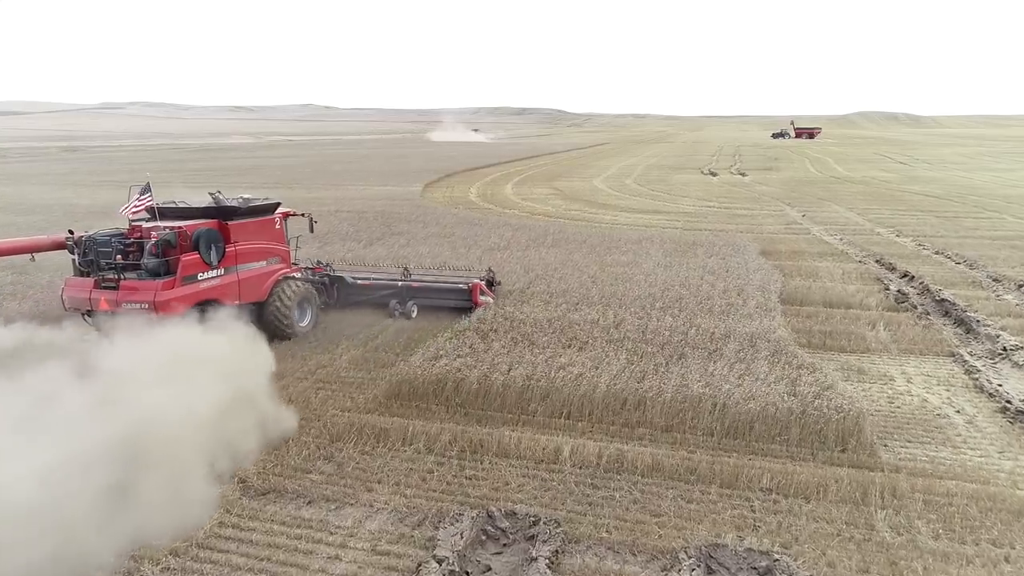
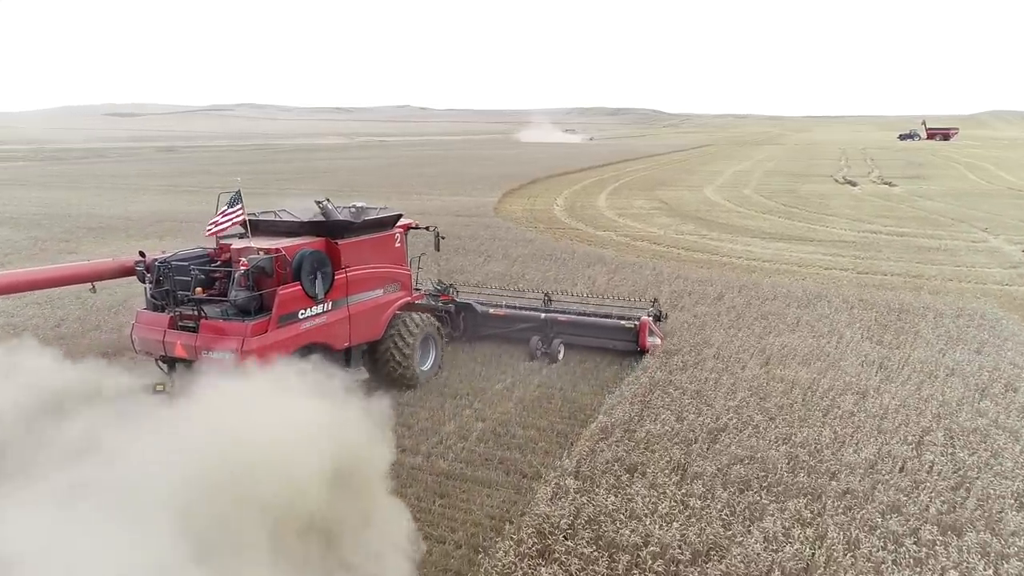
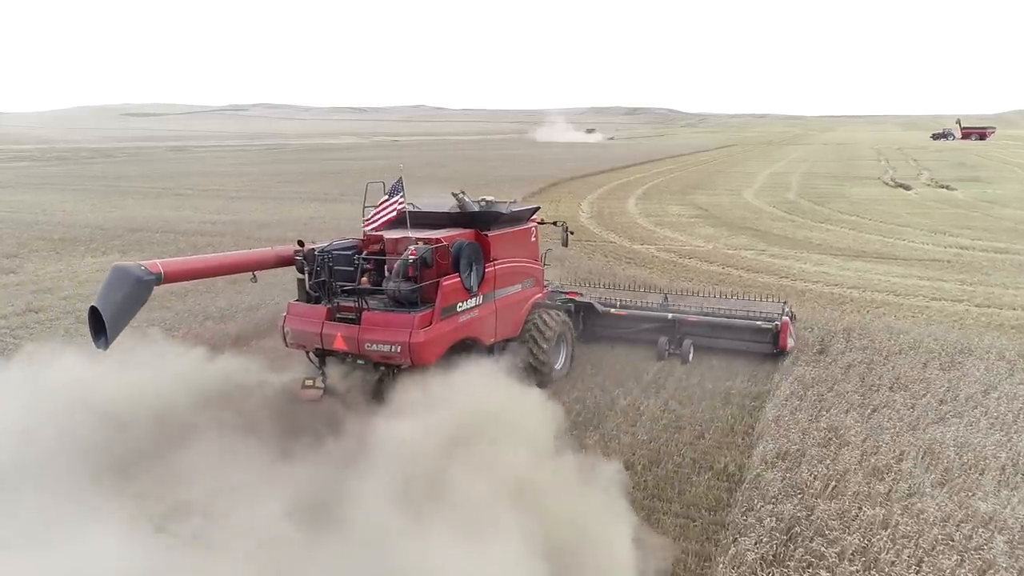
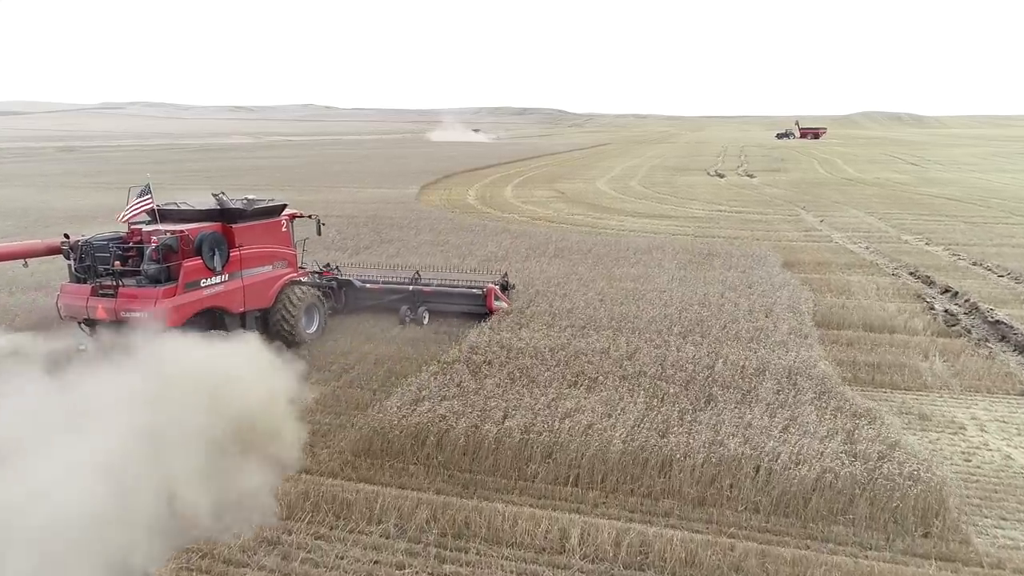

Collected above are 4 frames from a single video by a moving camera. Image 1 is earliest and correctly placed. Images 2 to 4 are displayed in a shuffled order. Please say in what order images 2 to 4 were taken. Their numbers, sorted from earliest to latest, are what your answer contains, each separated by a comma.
4, 2, 3
